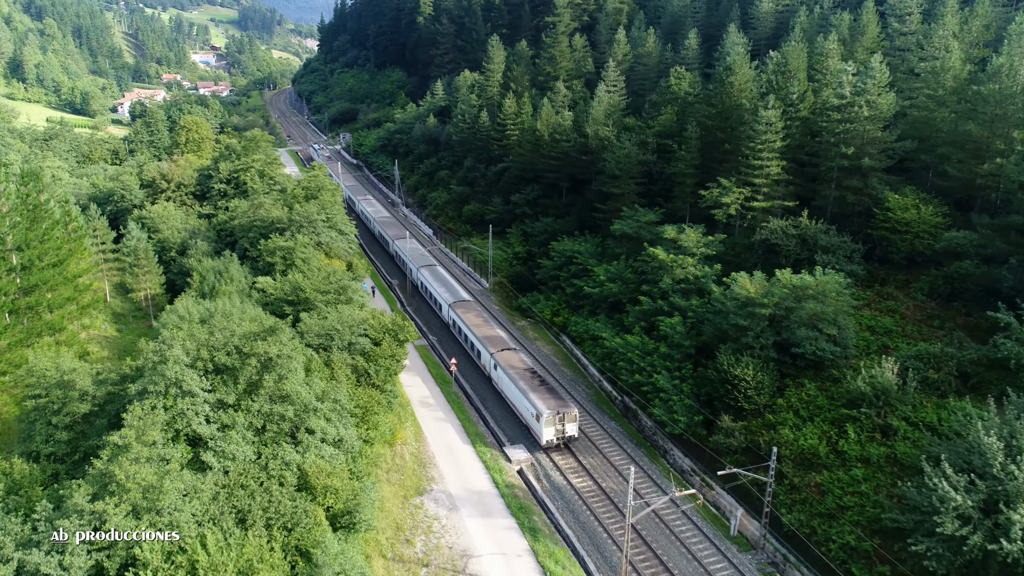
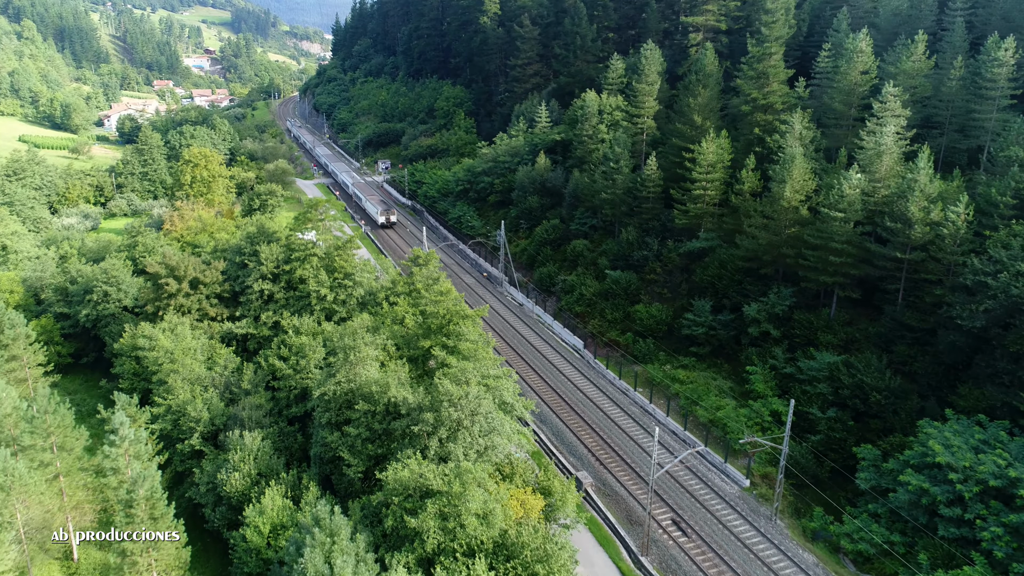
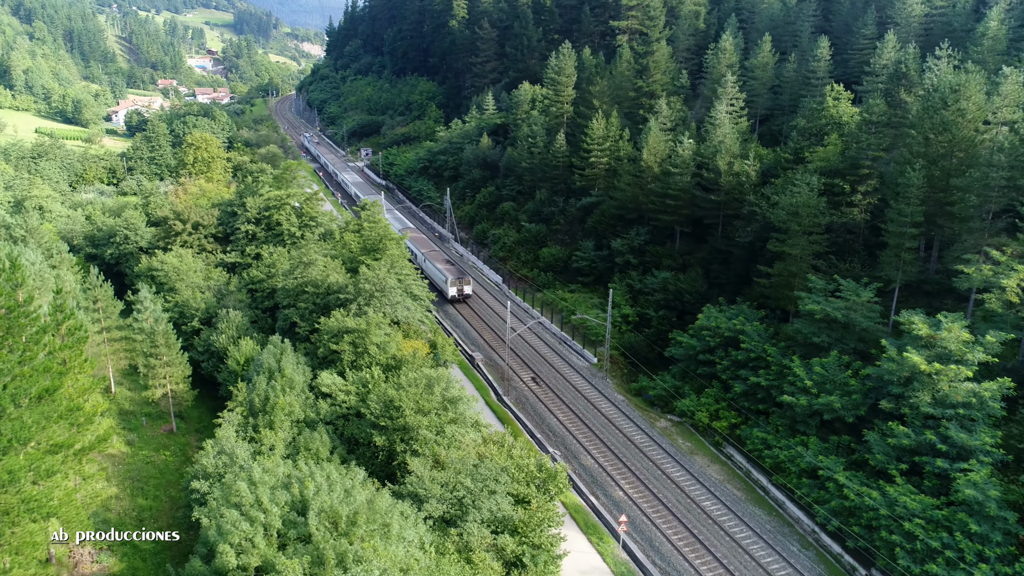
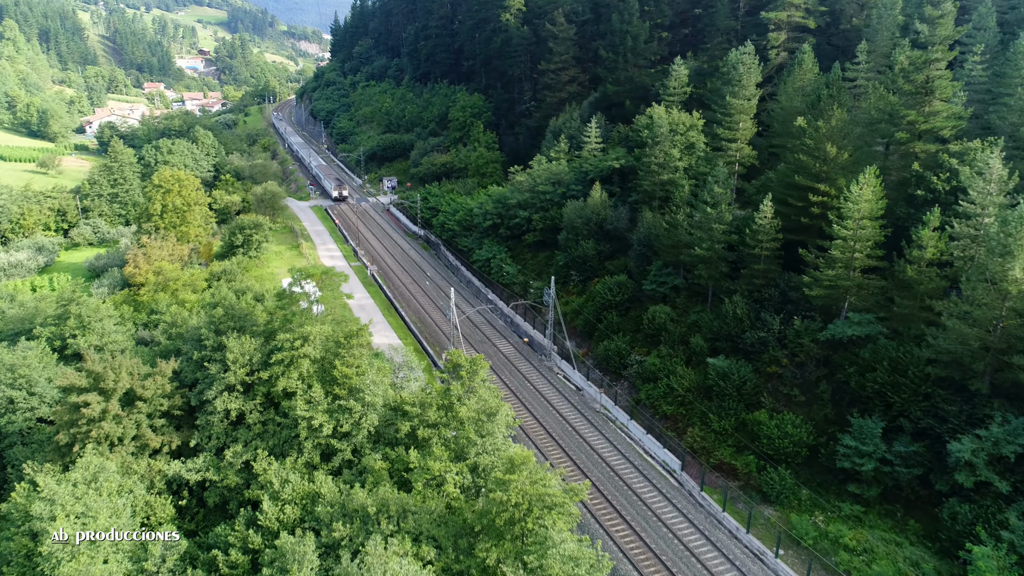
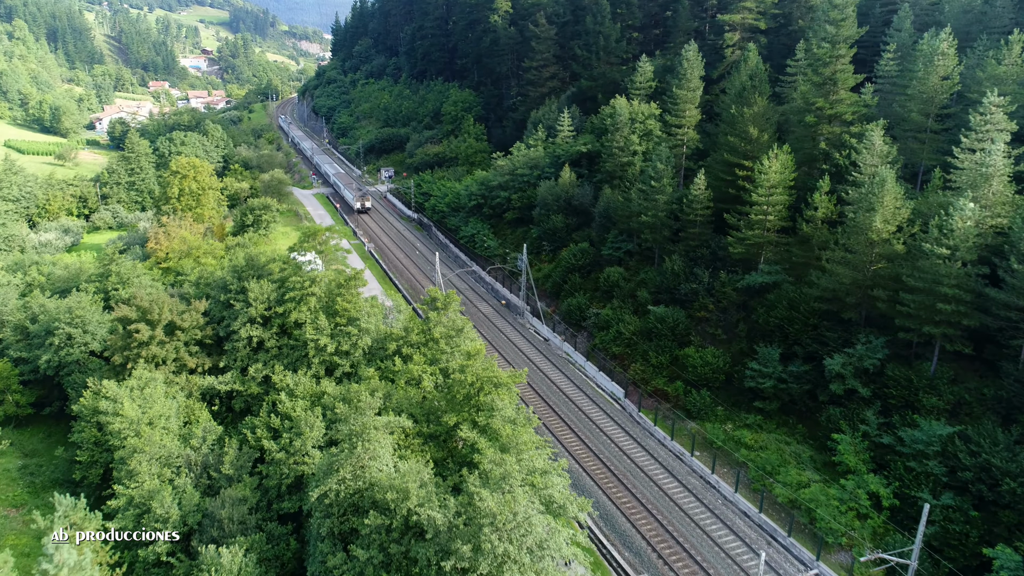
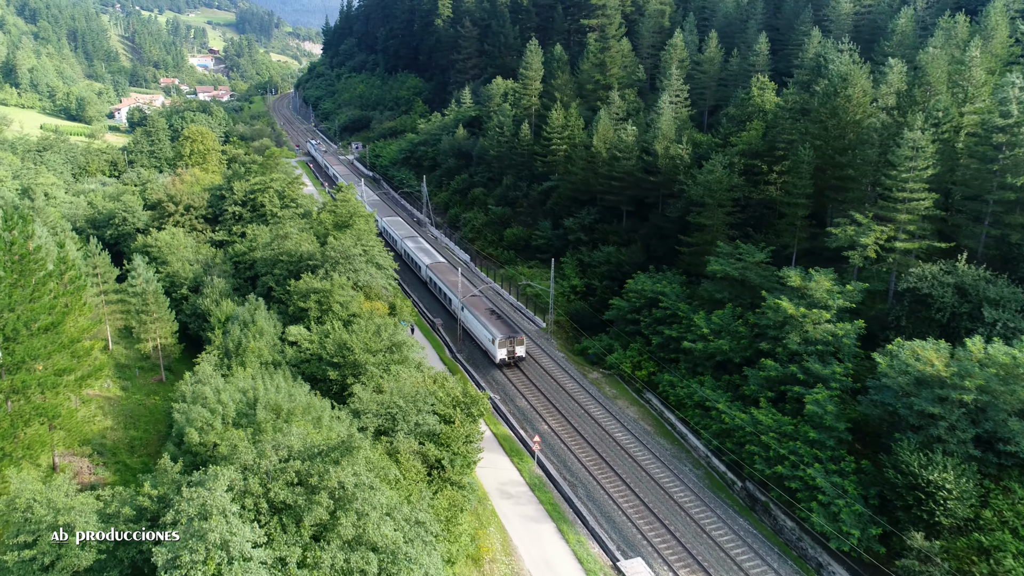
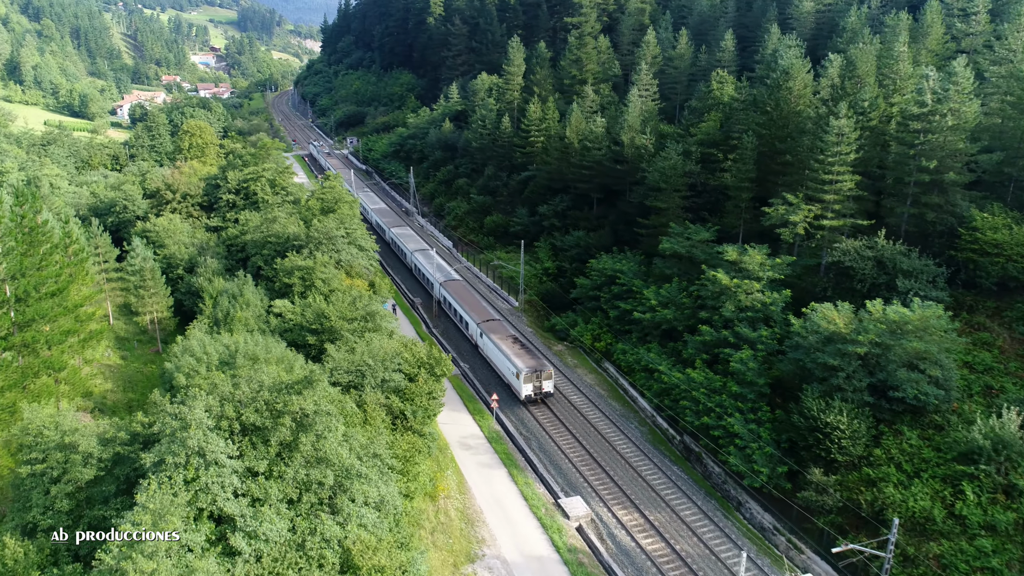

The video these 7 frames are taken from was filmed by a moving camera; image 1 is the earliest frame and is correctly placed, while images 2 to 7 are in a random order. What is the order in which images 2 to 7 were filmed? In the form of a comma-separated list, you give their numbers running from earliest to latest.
7, 6, 3, 2, 5, 4
